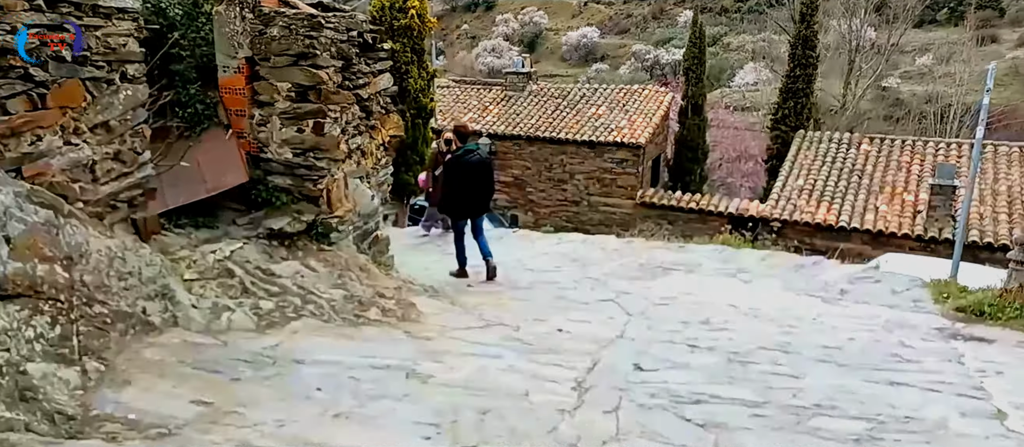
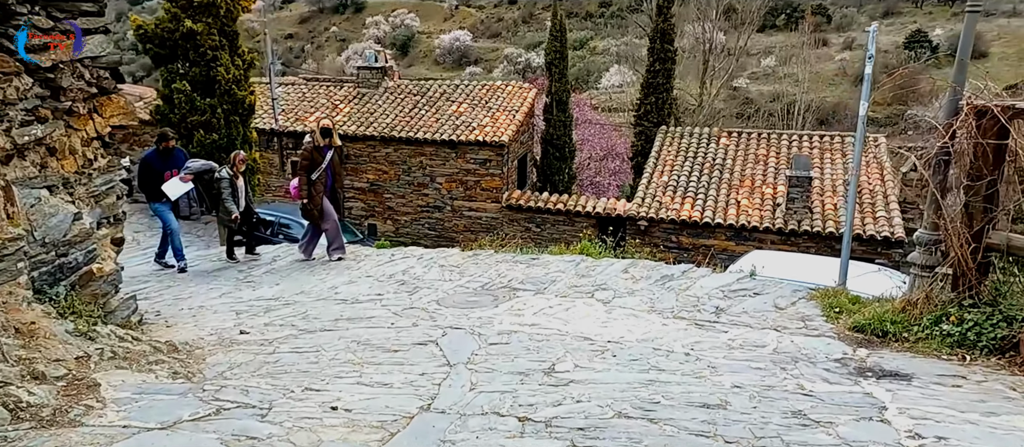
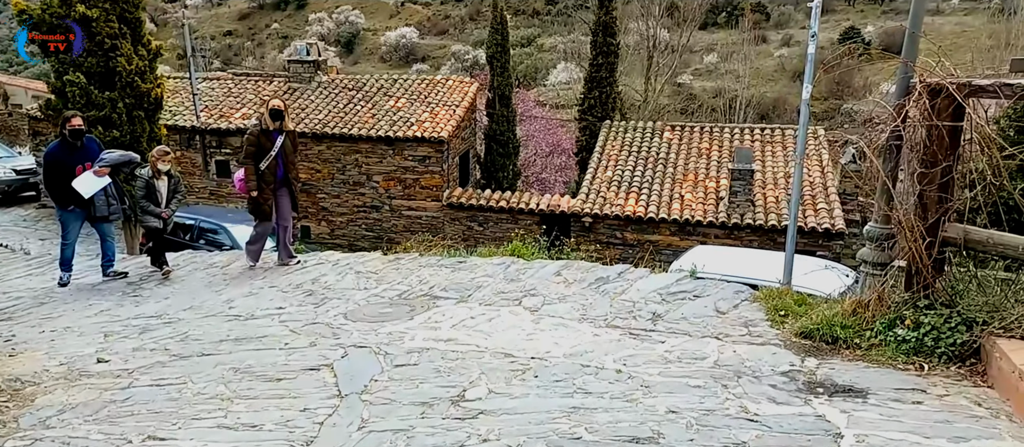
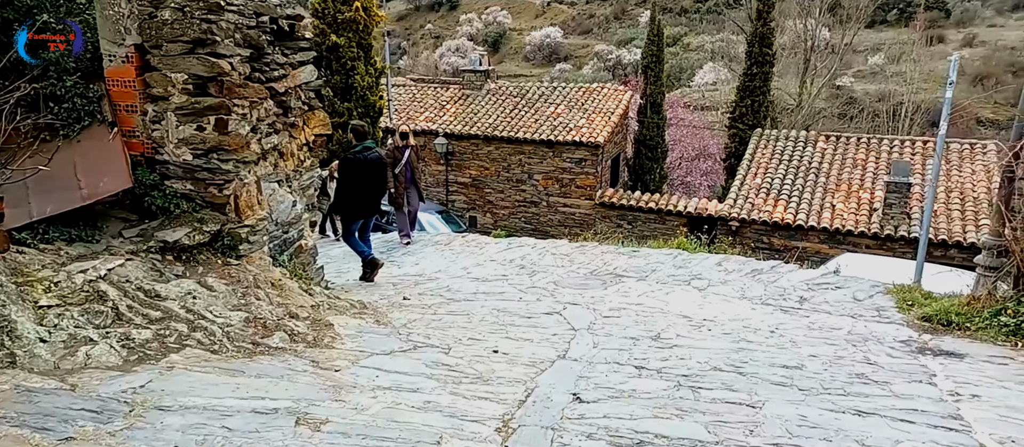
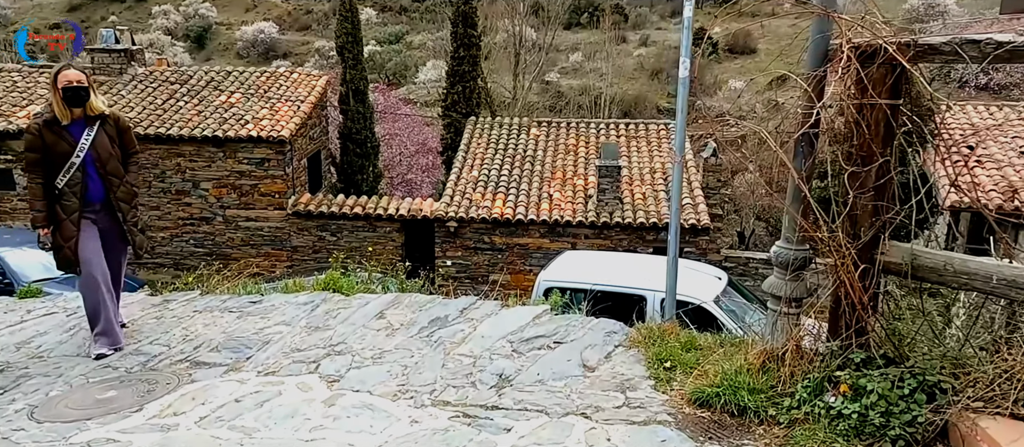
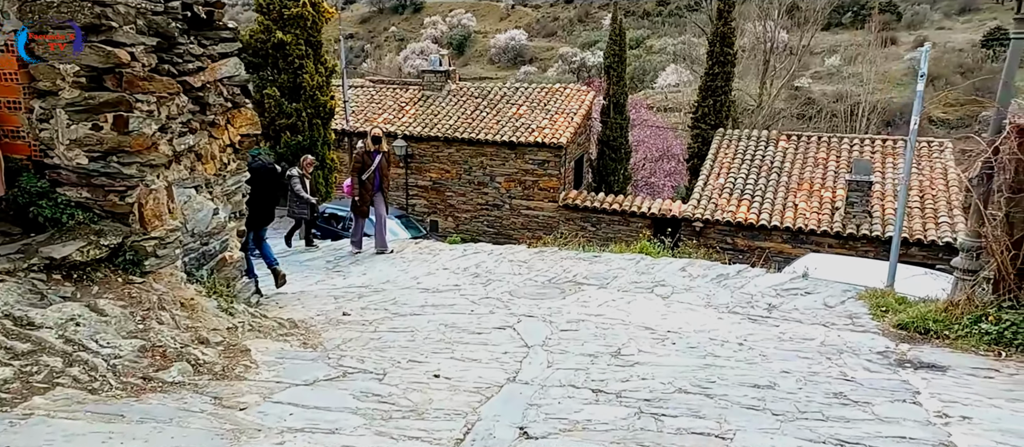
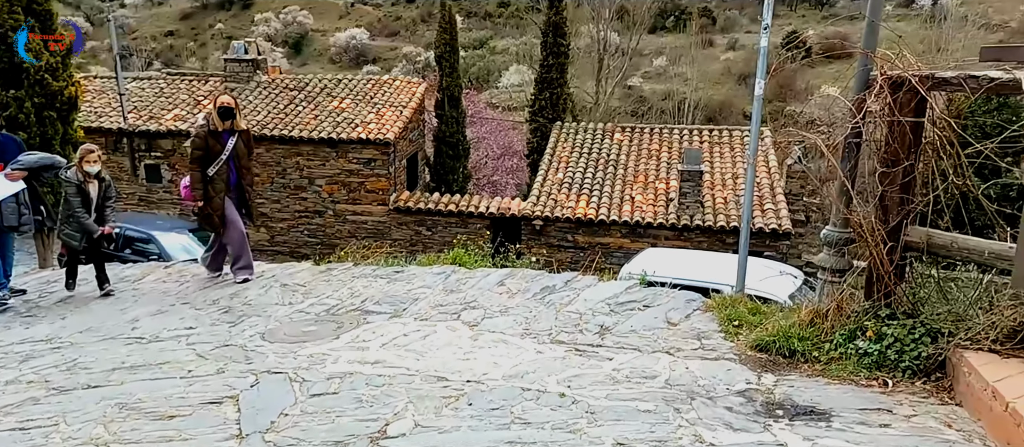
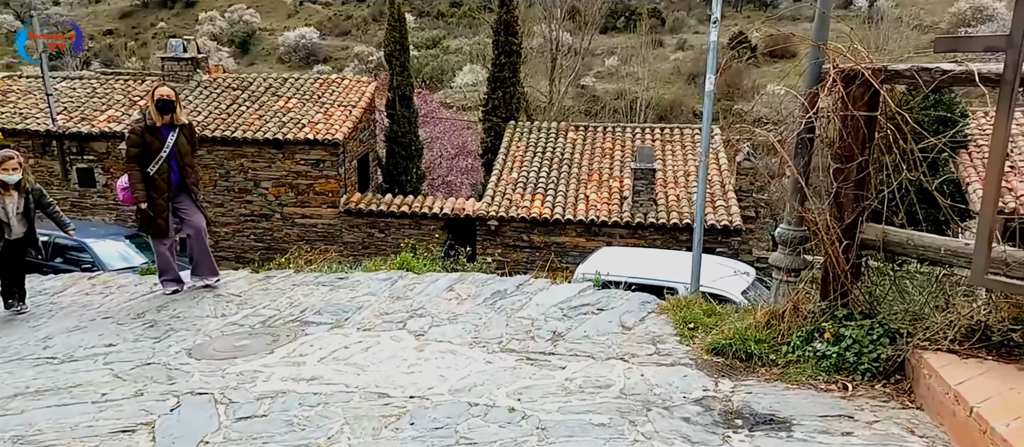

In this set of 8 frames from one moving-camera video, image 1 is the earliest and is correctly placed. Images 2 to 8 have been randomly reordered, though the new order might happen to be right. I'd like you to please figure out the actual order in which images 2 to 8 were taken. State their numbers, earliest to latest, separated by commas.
4, 6, 2, 3, 7, 8, 5
